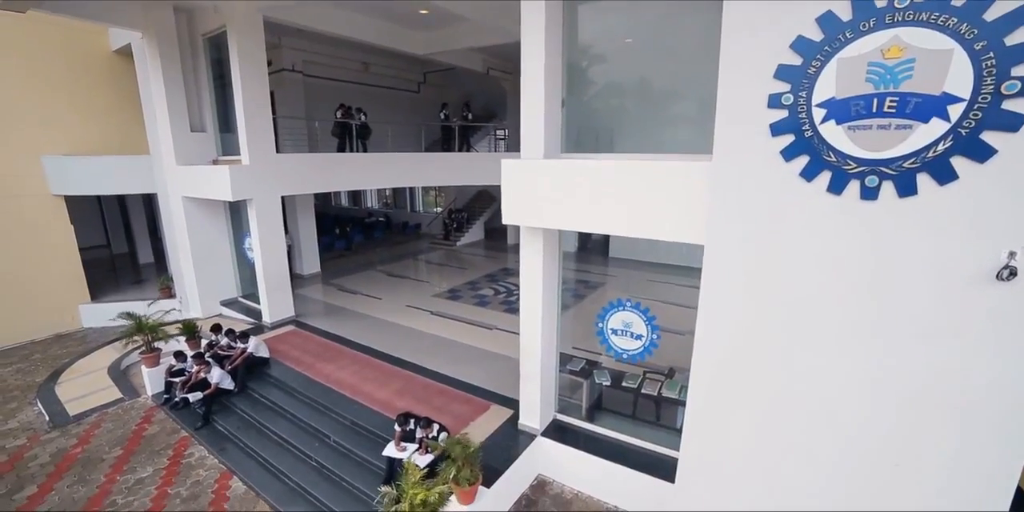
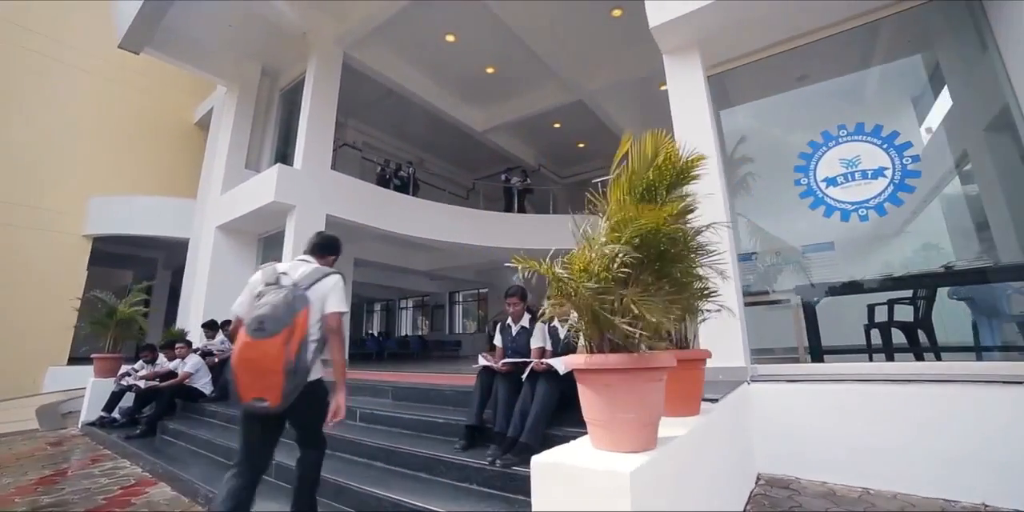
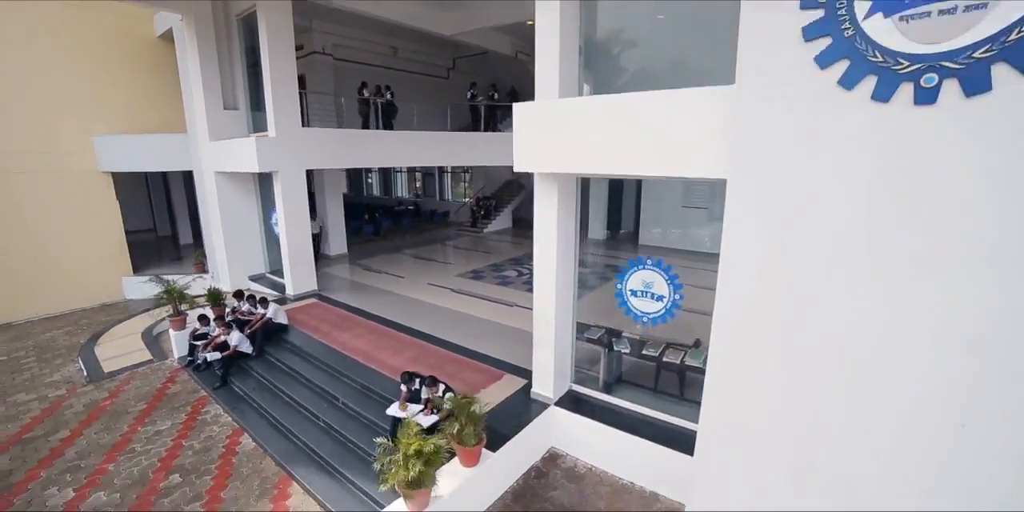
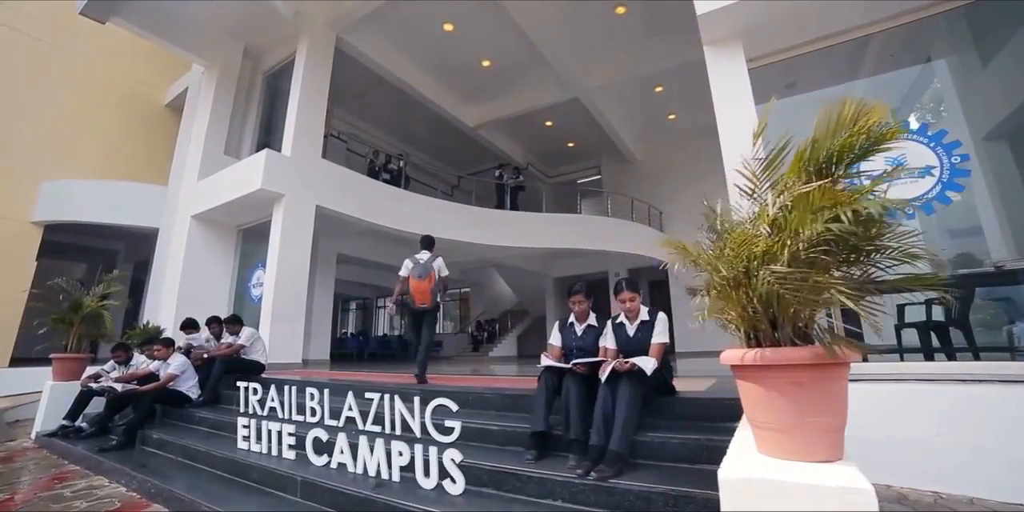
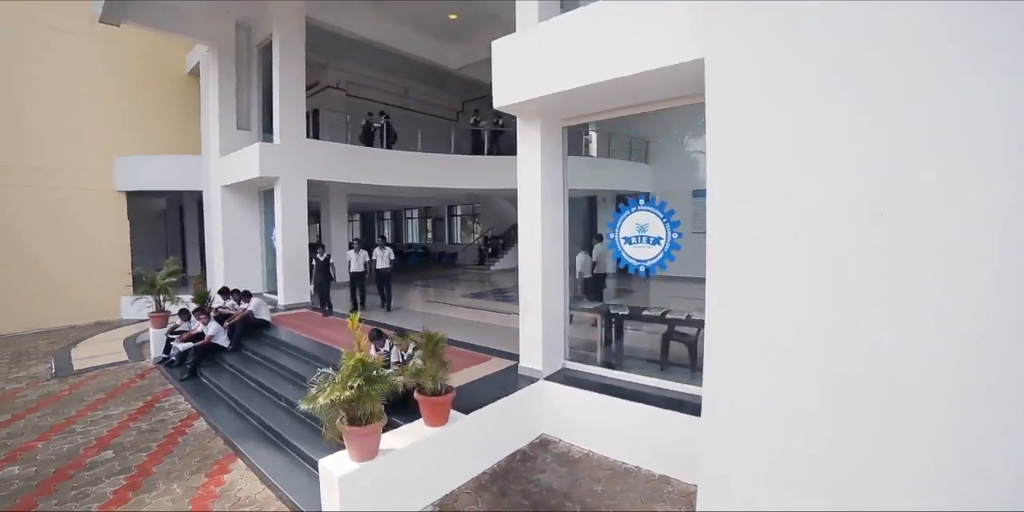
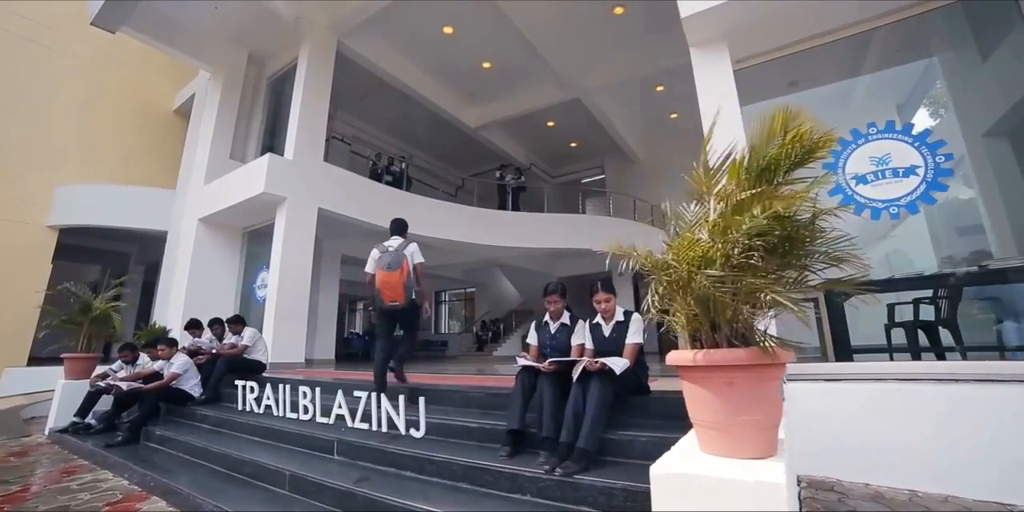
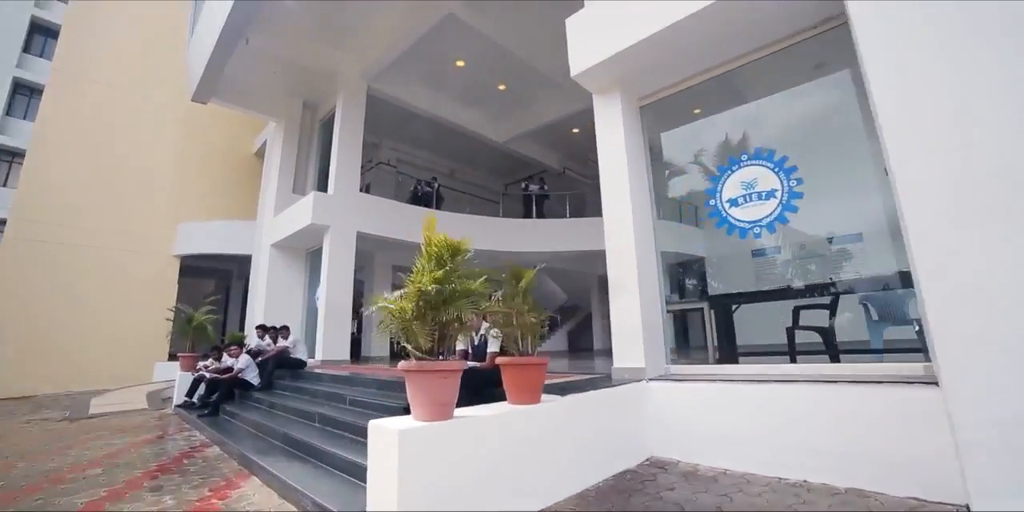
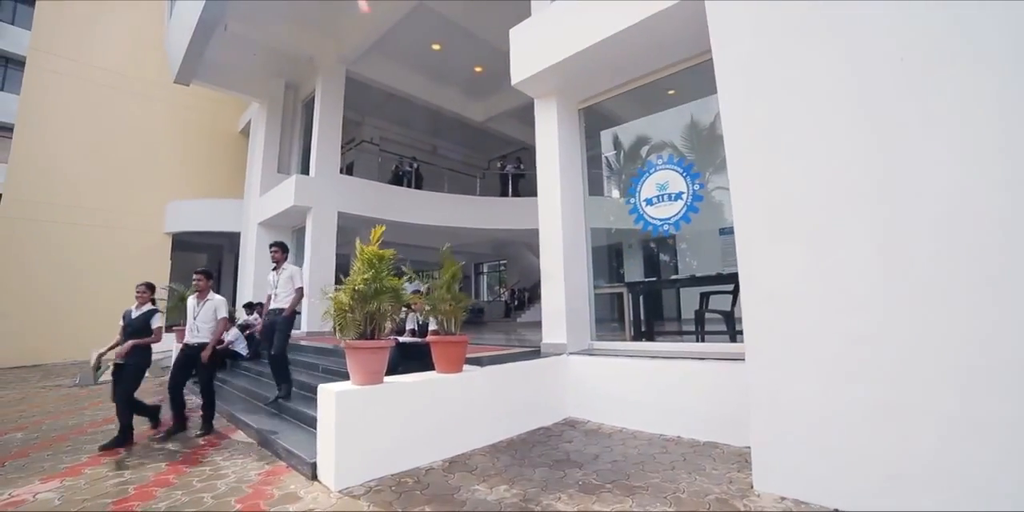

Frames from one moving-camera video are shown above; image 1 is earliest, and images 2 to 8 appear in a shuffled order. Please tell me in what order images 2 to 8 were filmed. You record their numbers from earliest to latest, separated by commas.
3, 5, 8, 7, 2, 6, 4
